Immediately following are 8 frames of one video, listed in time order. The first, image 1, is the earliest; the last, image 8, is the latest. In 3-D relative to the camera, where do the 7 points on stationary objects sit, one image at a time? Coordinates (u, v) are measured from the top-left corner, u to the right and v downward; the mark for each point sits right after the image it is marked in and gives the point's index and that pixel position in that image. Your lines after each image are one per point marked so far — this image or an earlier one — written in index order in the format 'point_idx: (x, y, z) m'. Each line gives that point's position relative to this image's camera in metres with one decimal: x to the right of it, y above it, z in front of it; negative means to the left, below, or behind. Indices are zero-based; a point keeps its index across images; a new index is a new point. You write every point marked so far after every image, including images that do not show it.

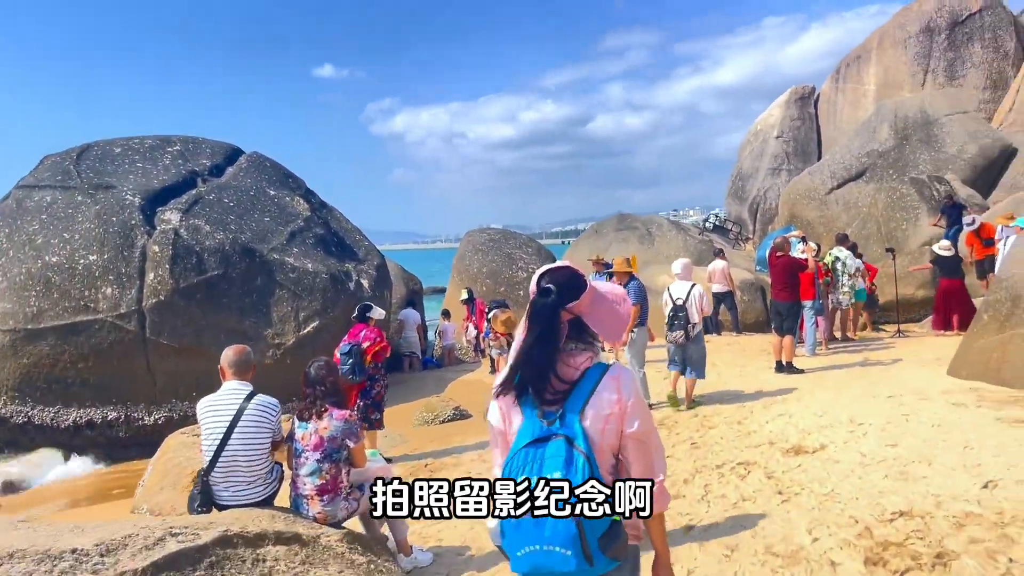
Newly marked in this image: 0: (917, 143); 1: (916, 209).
0: (+7.9, +2.8, +17.0) m
1: (+6.8, +1.3, +14.5) m
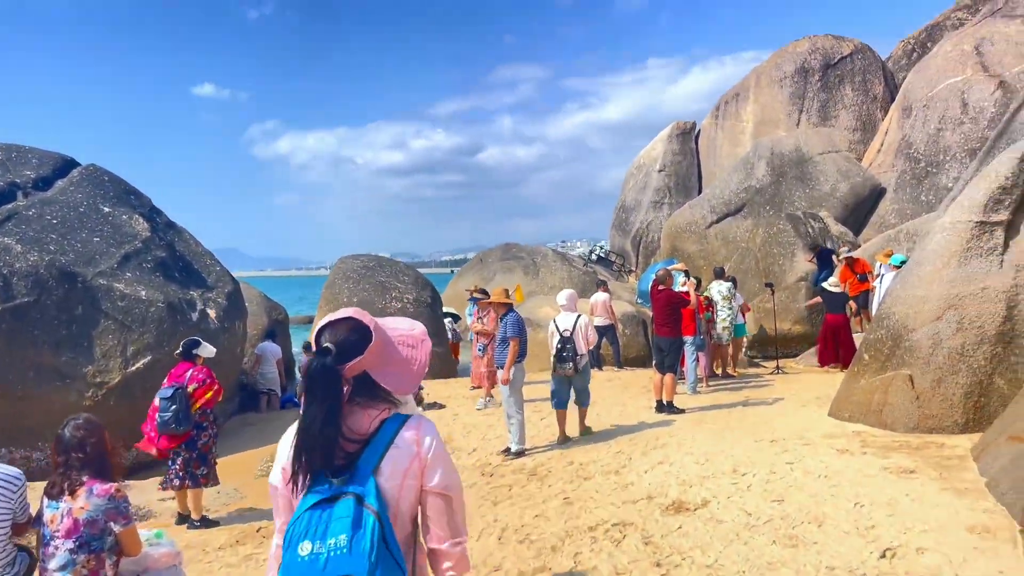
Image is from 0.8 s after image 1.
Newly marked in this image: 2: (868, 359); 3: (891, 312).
0: (+5.6, +2.1, +17.3) m
1: (+4.7, +0.7, +14.7) m
2: (+2.7, -0.5, +6.6) m
3: (+2.8, -0.2, +6.4) m
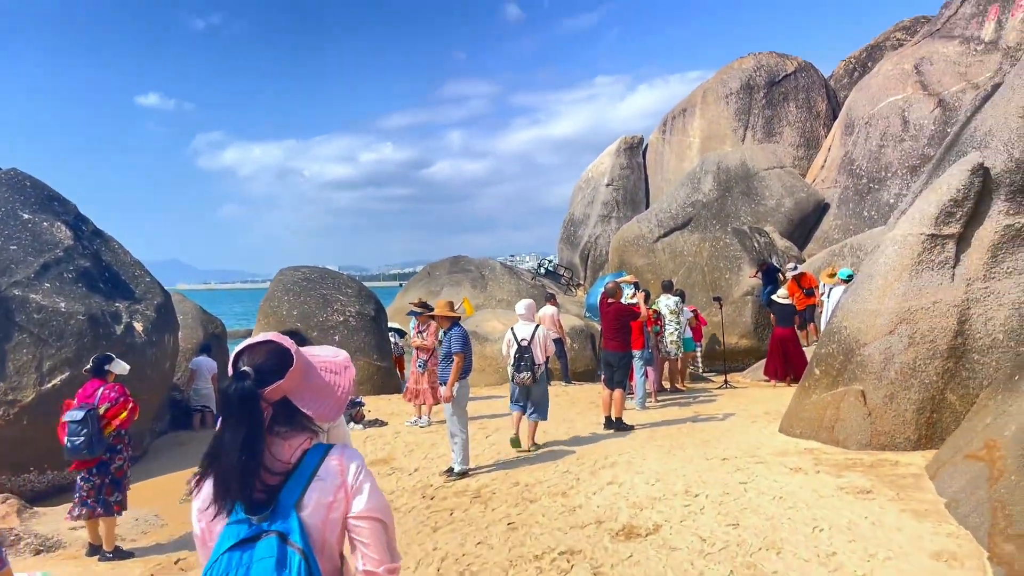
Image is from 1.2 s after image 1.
0: (+4.6, +1.9, +17.3) m
1: (+3.8, +0.5, +14.7) m
2: (+2.3, -0.6, +6.5) m
3: (+2.4, -0.3, +6.3) m
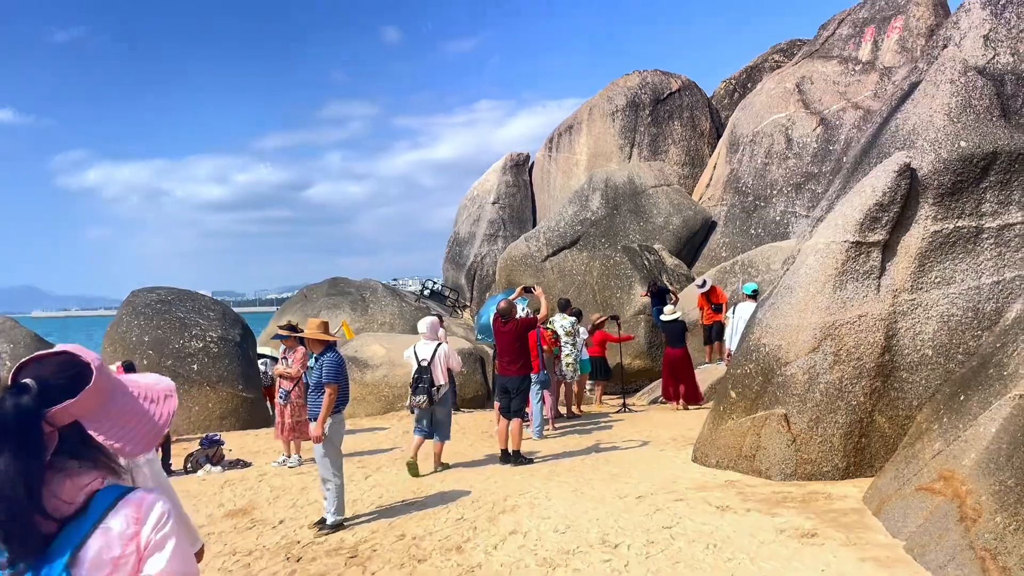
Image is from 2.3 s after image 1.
0: (+2.3, +1.5, +17.0) m
1: (+1.9, +0.2, +14.2) m
2: (+1.5, -0.7, +5.9) m
3: (+1.7, -0.4, +5.8) m
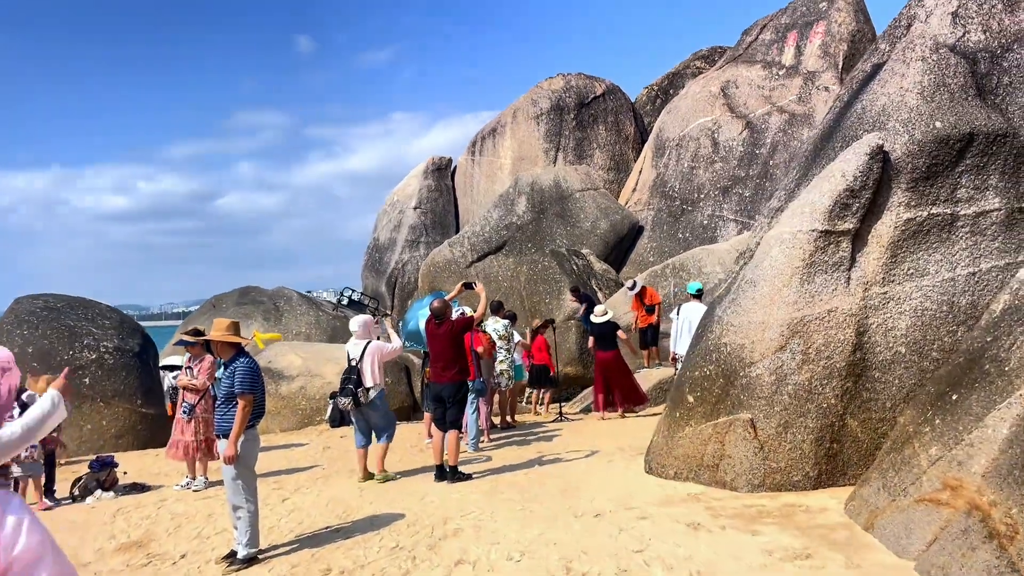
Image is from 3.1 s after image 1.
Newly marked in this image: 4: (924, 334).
0: (+0.8, +1.4, +16.6) m
1: (+0.7, +0.1, +13.7) m
2: (+1.1, -0.7, +5.4) m
3: (+1.3, -0.3, +5.3) m
4: (+2.3, -0.3, +4.9) m
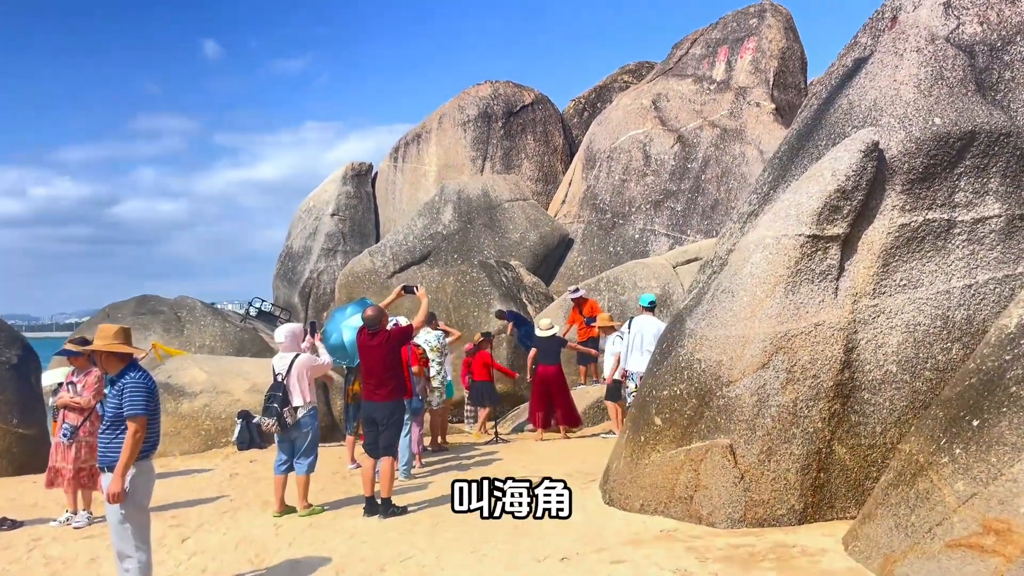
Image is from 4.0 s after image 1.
0: (-0.6, +1.1, +15.9) m
1: (-0.4, -0.1, +13.1) m
2: (+0.8, -0.8, +4.8) m
3: (+1.0, -0.4, +4.7) m
4: (+2.1, -0.3, +4.4) m
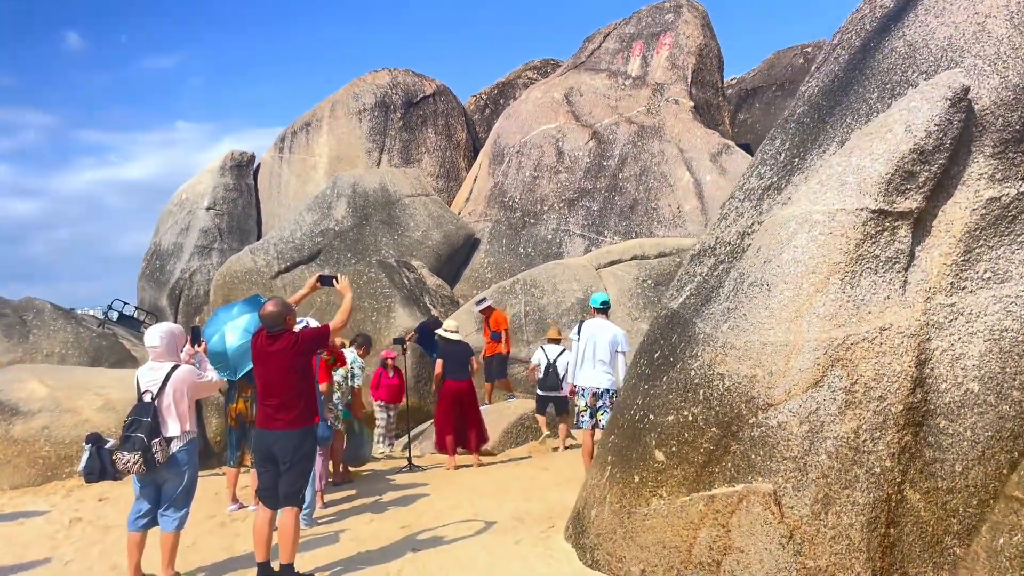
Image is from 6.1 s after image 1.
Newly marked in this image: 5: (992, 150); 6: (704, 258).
0: (-2.2, +1.1, +14.5) m
1: (-1.7, -0.1, +11.7) m
2: (+0.7, -0.7, +3.6) m
3: (+0.8, -0.3, +3.6) m
4: (+1.9, -0.3, +3.4) m
5: (+1.9, +0.5, +3.3) m
6: (+1.0, +0.1, +4.3) m
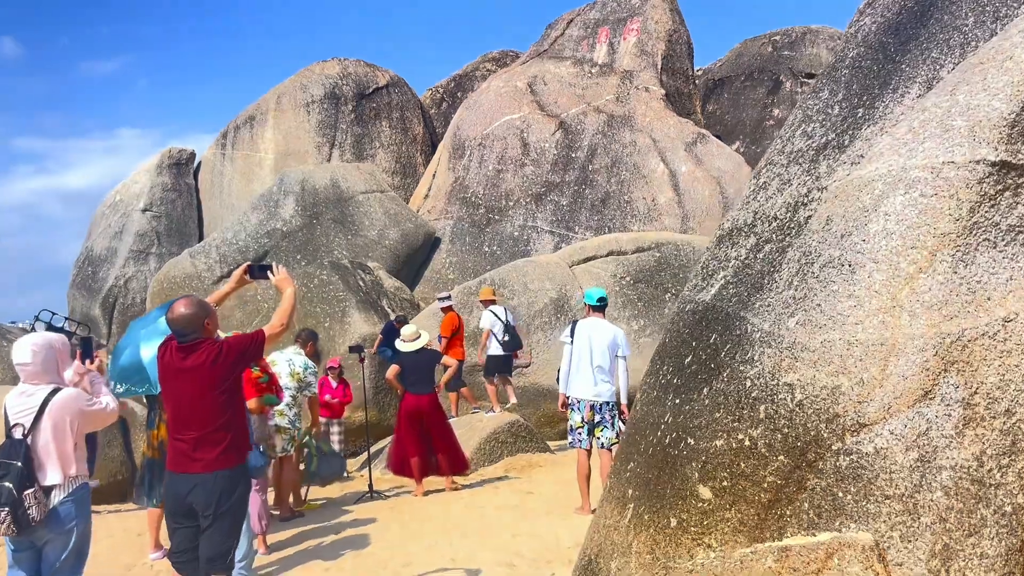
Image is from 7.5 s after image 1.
0: (-2.8, +1.0, +13.4) m
1: (-2.1, -0.2, +10.7) m
2: (+0.7, -0.7, +2.7) m
3: (+0.8, -0.3, +2.7) m
4: (+2.0, -0.2, +2.6) m
5: (+1.9, +0.6, +2.5) m
6: (+0.9, +0.2, +3.4) m
